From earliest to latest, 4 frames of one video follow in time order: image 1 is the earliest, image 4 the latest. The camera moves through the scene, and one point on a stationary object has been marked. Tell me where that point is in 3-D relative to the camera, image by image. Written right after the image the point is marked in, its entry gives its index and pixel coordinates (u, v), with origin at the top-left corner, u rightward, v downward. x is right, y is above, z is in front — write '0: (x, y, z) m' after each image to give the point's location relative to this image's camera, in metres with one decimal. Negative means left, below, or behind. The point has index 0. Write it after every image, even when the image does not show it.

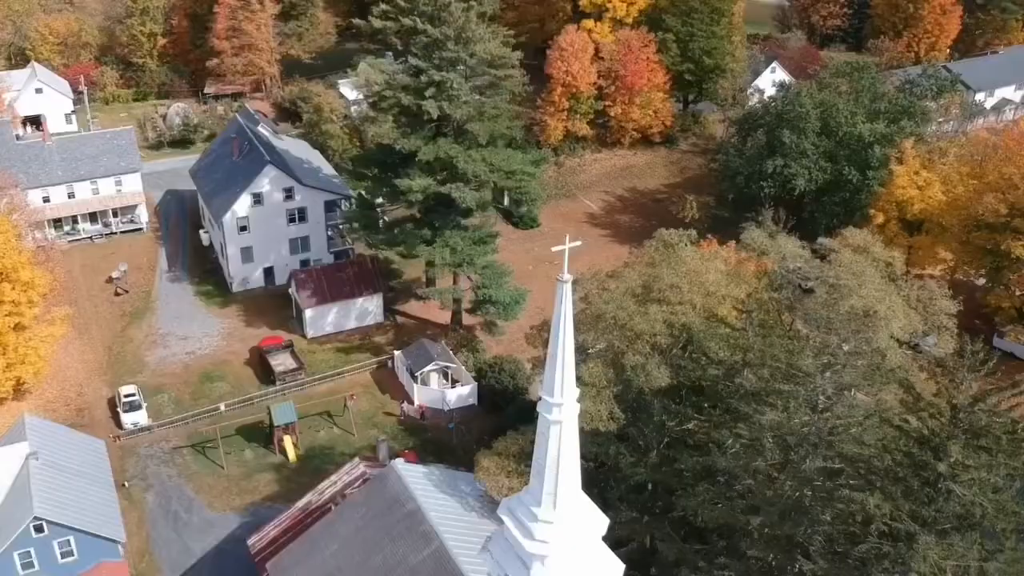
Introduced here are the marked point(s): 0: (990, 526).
0: (+9.9, -4.9, +18.4) m
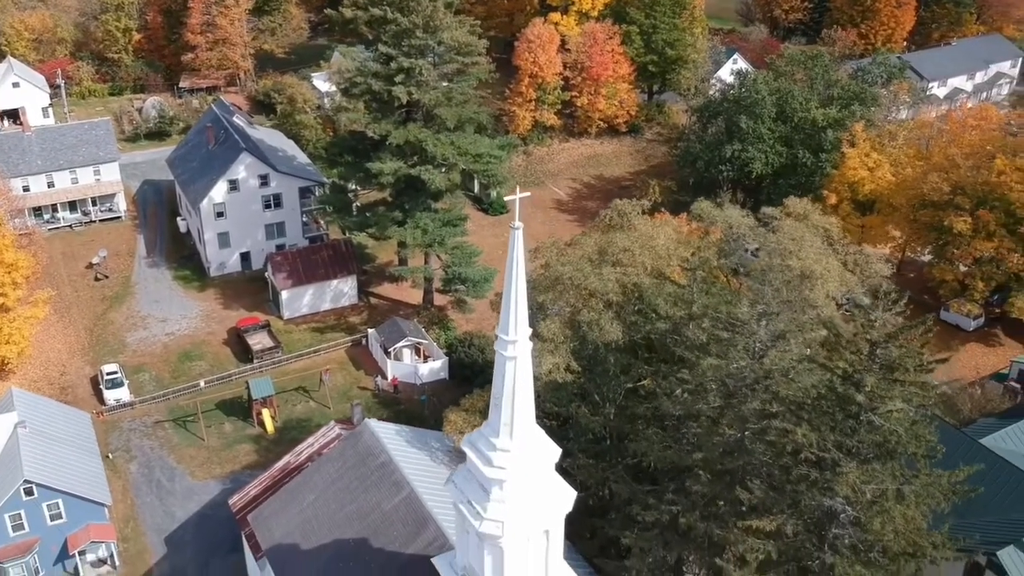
0: (+9.1, -3.7, +20.4) m
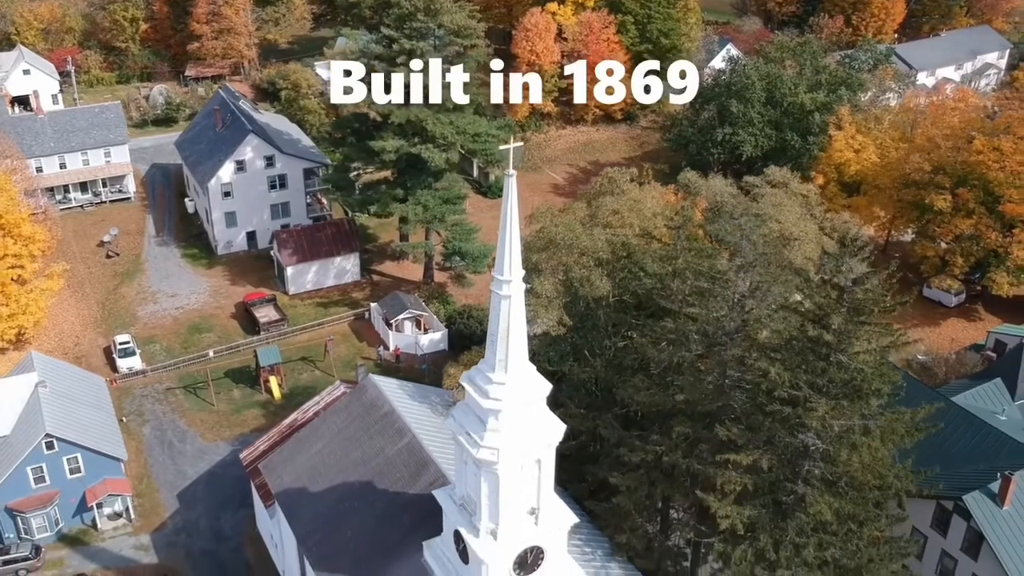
0: (+8.9, -2.5, +22.1) m
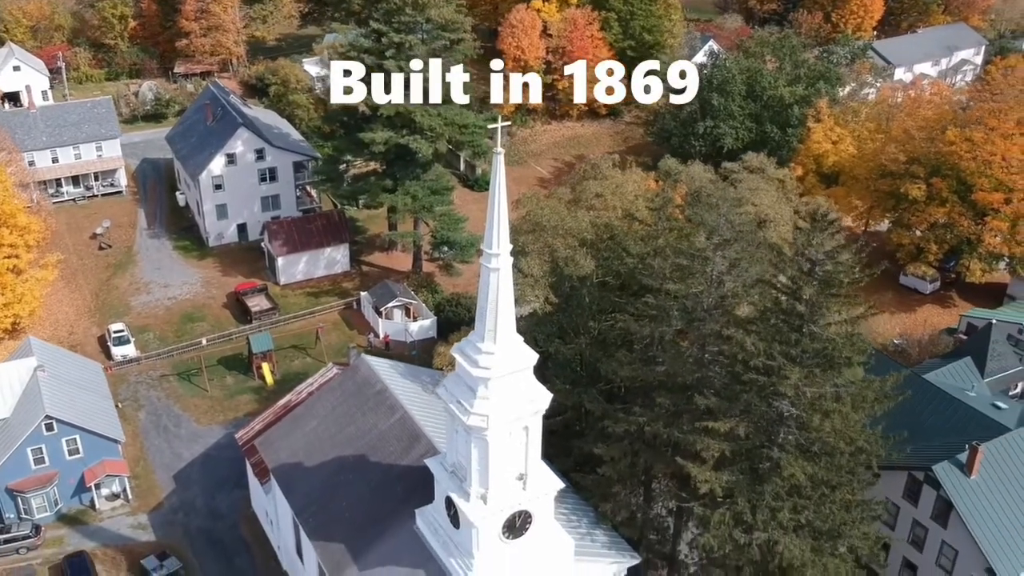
0: (+8.6, -1.8, +23.2) m
